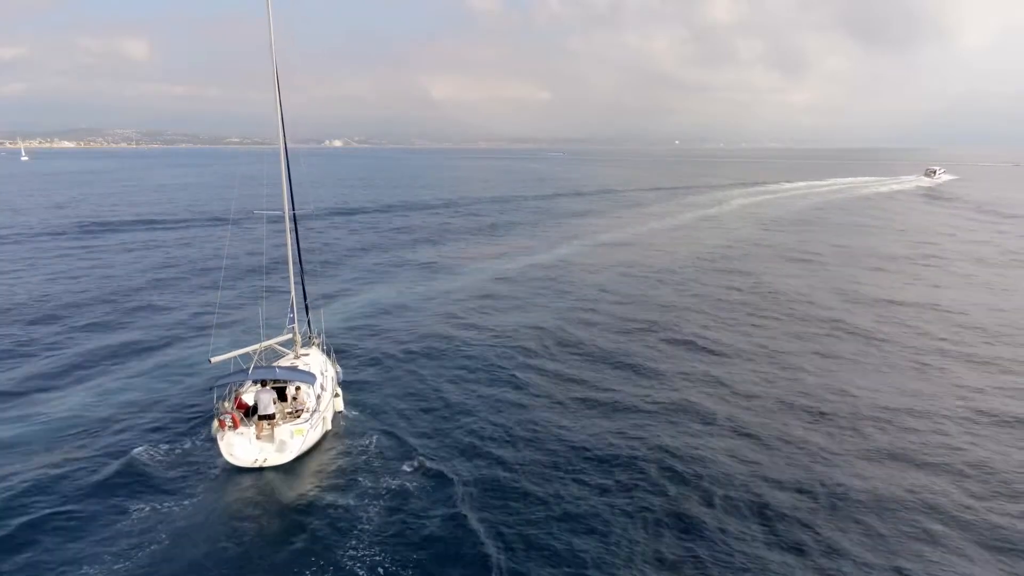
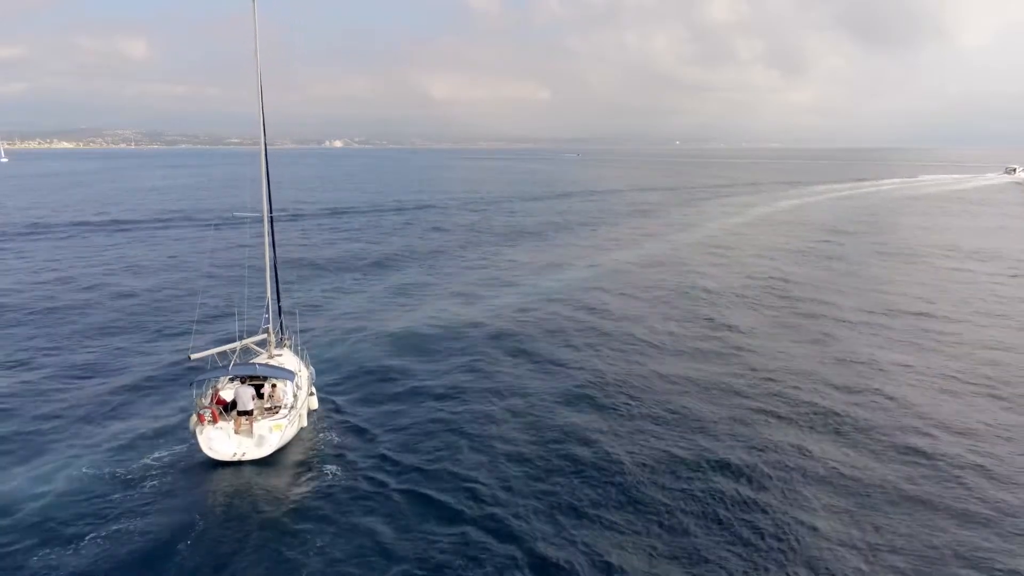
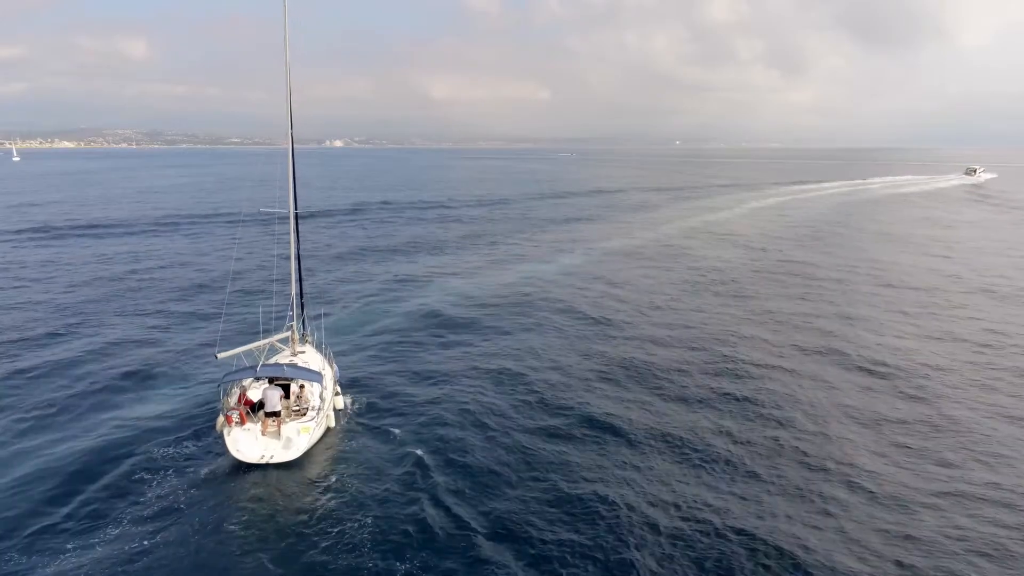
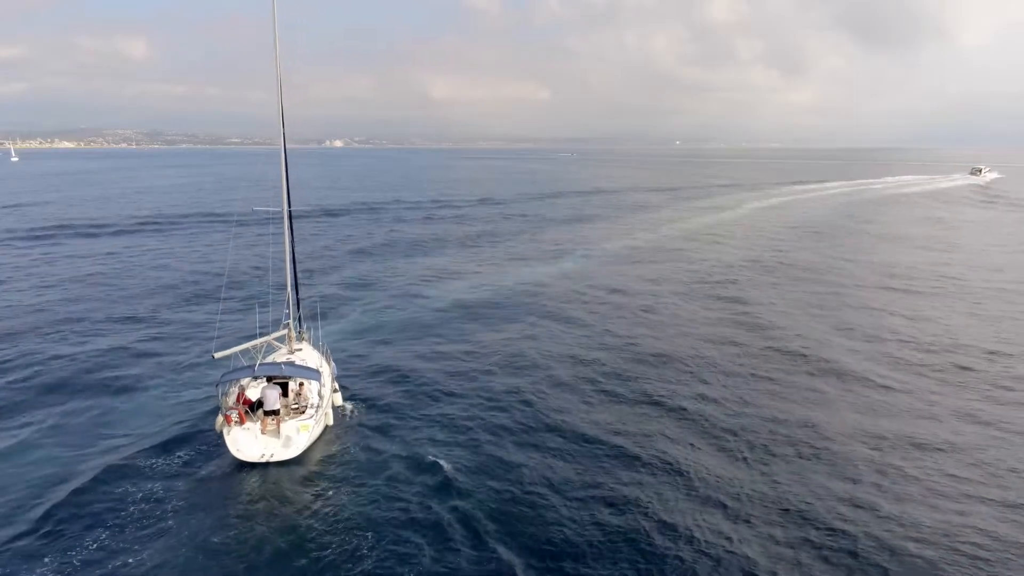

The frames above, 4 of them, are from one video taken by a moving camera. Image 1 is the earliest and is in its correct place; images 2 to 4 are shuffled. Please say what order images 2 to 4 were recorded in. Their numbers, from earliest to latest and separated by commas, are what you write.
3, 4, 2
